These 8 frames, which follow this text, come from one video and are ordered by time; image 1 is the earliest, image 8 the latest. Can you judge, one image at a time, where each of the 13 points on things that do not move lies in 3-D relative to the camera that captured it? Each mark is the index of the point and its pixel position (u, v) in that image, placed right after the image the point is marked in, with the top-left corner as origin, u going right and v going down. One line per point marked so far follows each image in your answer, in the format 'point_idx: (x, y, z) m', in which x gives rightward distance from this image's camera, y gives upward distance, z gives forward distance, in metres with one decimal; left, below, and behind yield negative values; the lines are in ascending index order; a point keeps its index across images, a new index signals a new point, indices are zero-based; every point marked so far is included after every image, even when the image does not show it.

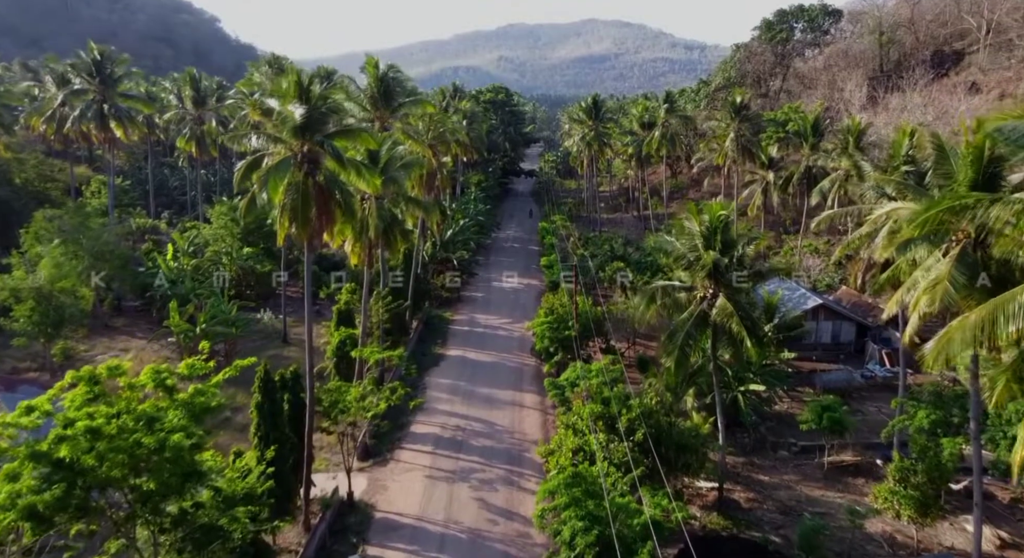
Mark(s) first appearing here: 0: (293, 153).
0: (-5.2, +2.9, +18.5) m
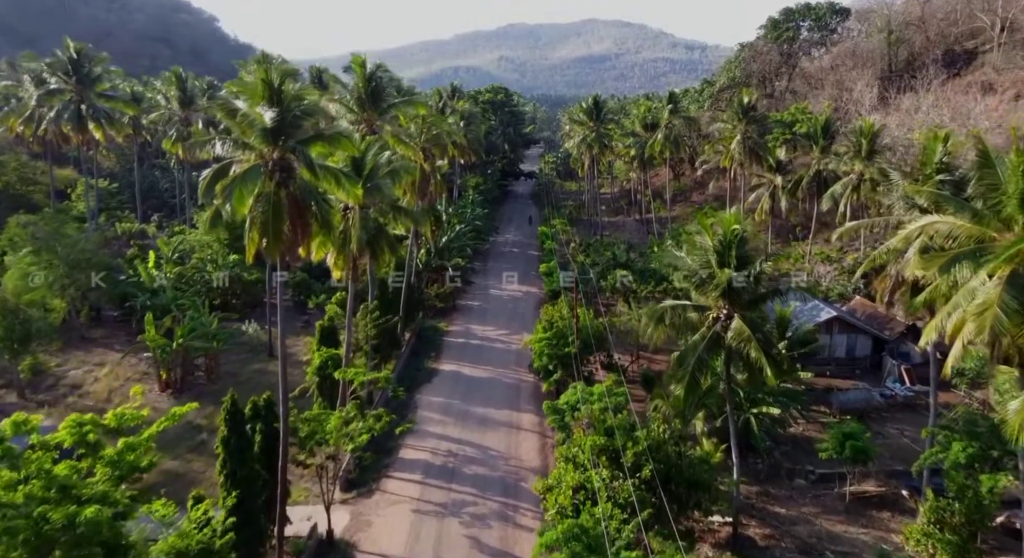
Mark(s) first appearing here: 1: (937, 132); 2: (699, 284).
0: (-5.3, +2.5, +16.7) m
1: (+10.5, +3.6, +19.5) m
2: (+4.3, -0.2, +18.1) m
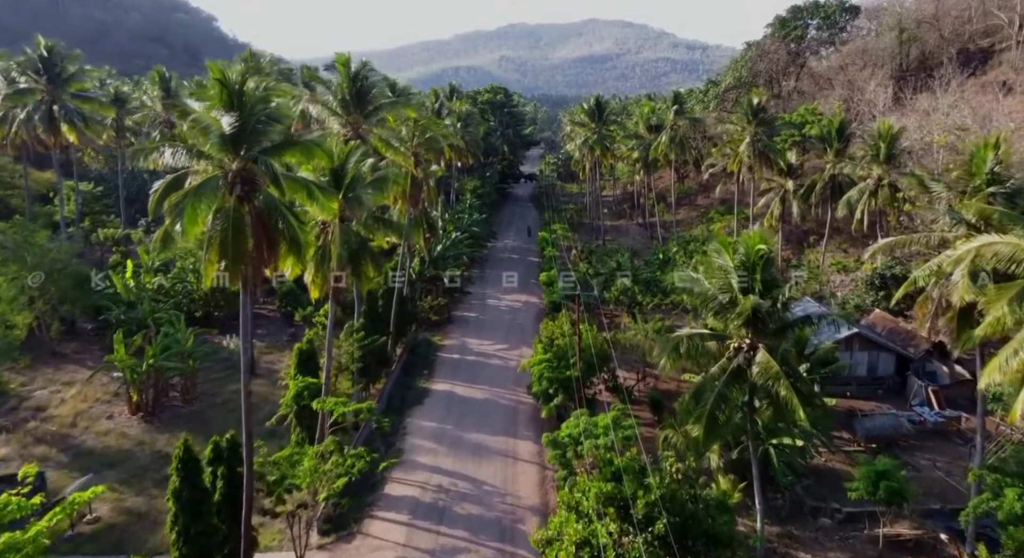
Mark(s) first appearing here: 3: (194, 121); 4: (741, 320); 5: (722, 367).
0: (-5.4, +2.0, +14.6) m
1: (+10.4, +3.1, +17.4) m
2: (+4.2, -0.7, +16.0) m
3: (-6.0, +2.9, +14.7) m
4: (+4.5, -0.8, +15.5) m
5: (+4.3, -1.8, +16.0) m
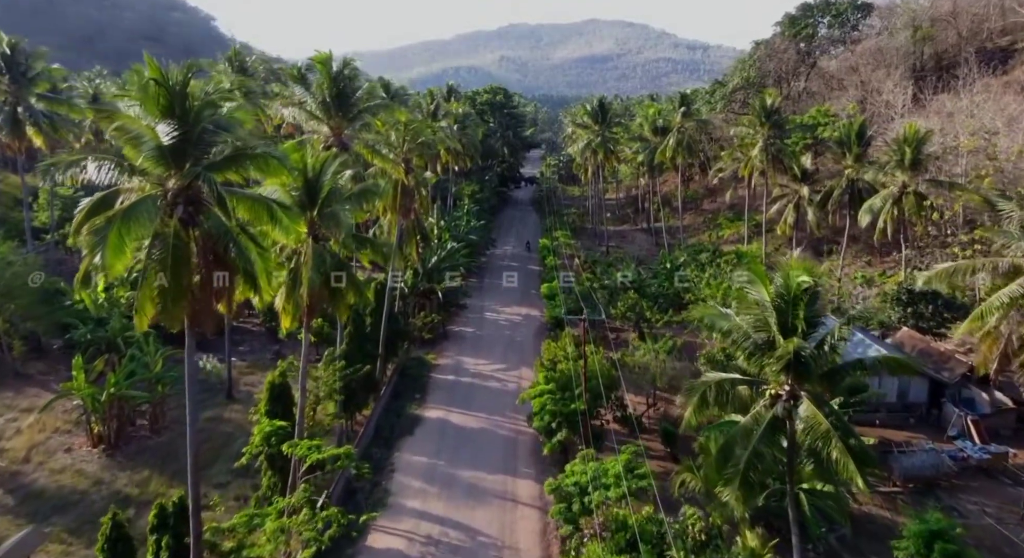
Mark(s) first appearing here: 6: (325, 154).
0: (-5.5, +1.4, +12.2) m
1: (+10.4, +2.5, +15.0) m
2: (+4.1, -1.3, +13.6) m
3: (-6.0, +2.3, +12.3) m
4: (+4.5, -1.4, +13.1) m
5: (+4.2, -2.4, +13.5) m
6: (-4.2, +2.8, +17.8) m
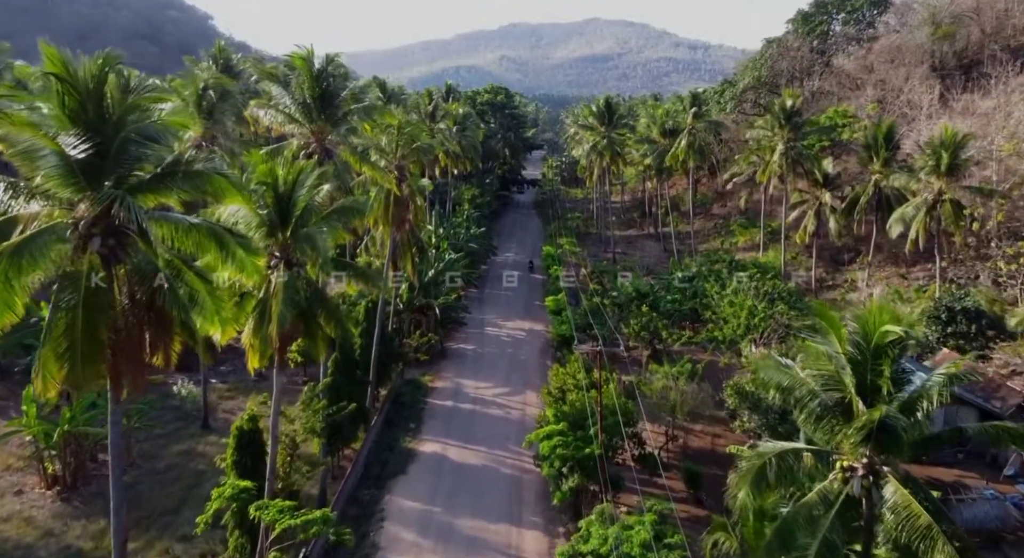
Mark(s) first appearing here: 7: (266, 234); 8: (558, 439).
0: (-5.3, +0.8, +9.6) m
1: (+10.5, +1.9, +12.3) m
2: (+4.2, -1.9, +10.9) m
3: (-5.9, +1.7, +9.7) m
4: (+4.6, -2.0, +10.4) m
5: (+4.4, -3.0, +10.9) m
6: (-4.1, +2.2, +15.2) m
7: (-4.7, +0.8, +15.1) m
8: (+1.1, -4.0, +19.7) m
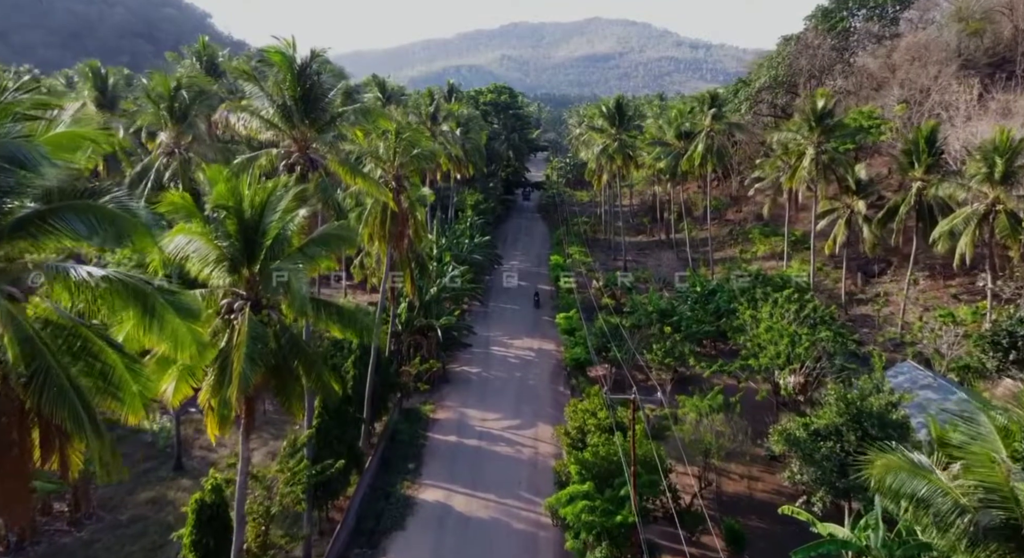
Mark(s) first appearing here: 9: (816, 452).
0: (-5.0, +0.1, +6.6) m
1: (+10.9, +1.2, +9.3) m
2: (+4.6, -2.6, +7.9) m
3: (-5.6, +1.0, +6.7) m
4: (+5.0, -2.8, +7.4) m
5: (+4.7, -3.7, +7.9) m
6: (-3.7, +1.5, +12.2) m
7: (-4.4, +0.1, +12.1) m
8: (+1.5, -4.7, +16.7) m
9: (+7.1, -4.1, +18.4) m
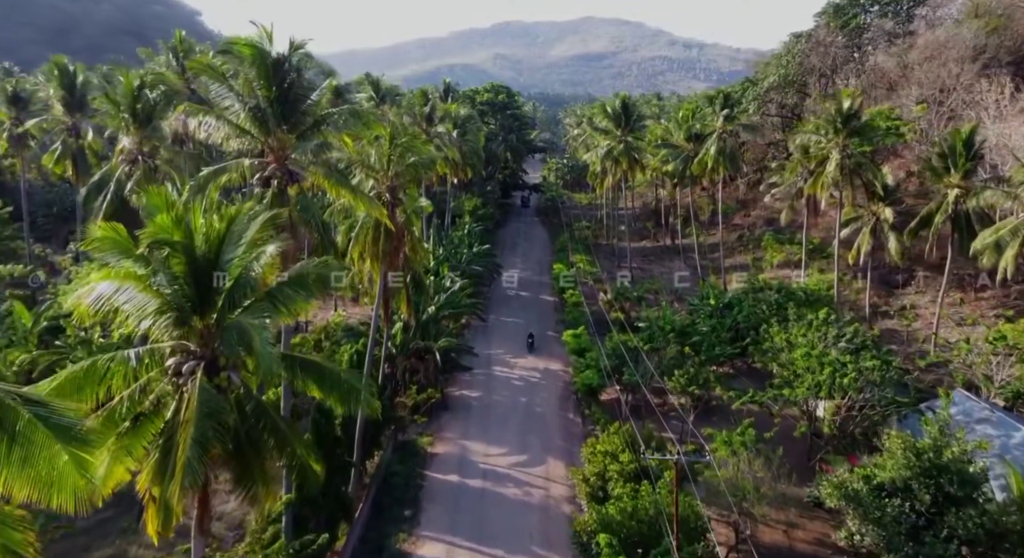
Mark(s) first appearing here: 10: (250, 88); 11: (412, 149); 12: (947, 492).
0: (-4.6, -0.6, +3.9) m
1: (+11.3, +0.5, +6.8) m
2: (+5.0, -3.3, +5.3) m
3: (-5.2, +0.4, +4.0) m
4: (+5.3, -3.4, +4.8) m
5: (+5.1, -4.4, +5.3) m
6: (-3.4, +0.9, +9.5) m
7: (-4.0, -0.5, +9.4) m
8: (+1.8, -5.3, +14.0) m
9: (+7.4, -4.7, +15.8) m
10: (-5.0, +3.7, +15.1) m
11: (-2.5, +3.3, +19.6) m
12: (+8.5, -4.2, +15.4) m
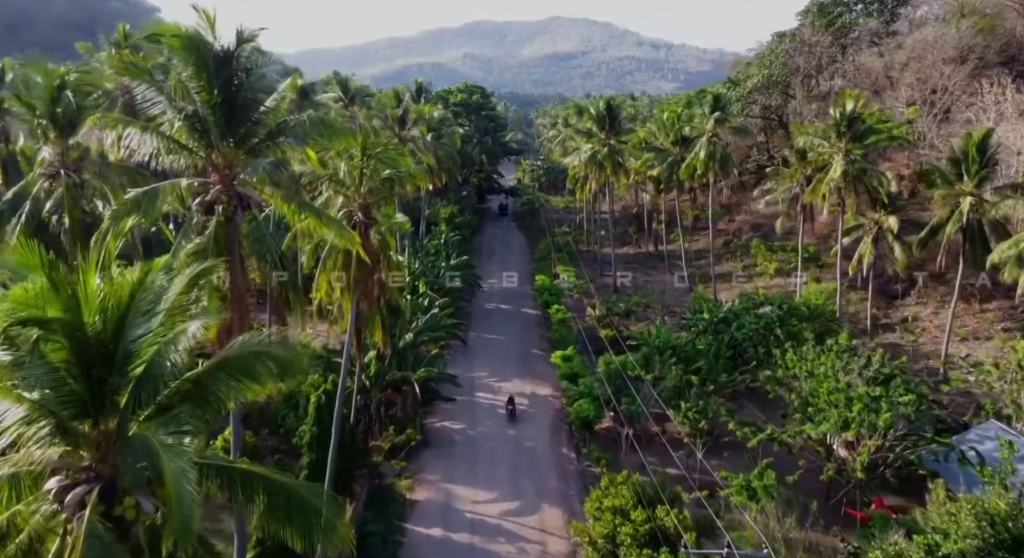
0: (-4.1, -1.3, +1.0) m
1: (+11.6, 0.0, +4.5) m
2: (+5.4, -3.9, +2.8) m
3: (-4.7, -0.4, +1.1) m
4: (+5.8, -4.0, +2.3) m
5: (+5.5, -5.0, +2.8) m
6: (-3.2, +0.2, +6.7) m
7: (-3.8, -1.2, +6.5) m
8: (+1.9, -6.0, +11.4) m
9: (+7.5, -5.3, +13.4) m
10: (-5.0, +3.0, +12.2) m
11: (-2.6, +2.6, +16.9) m
12: (+8.5, -4.8, +13.0) m
